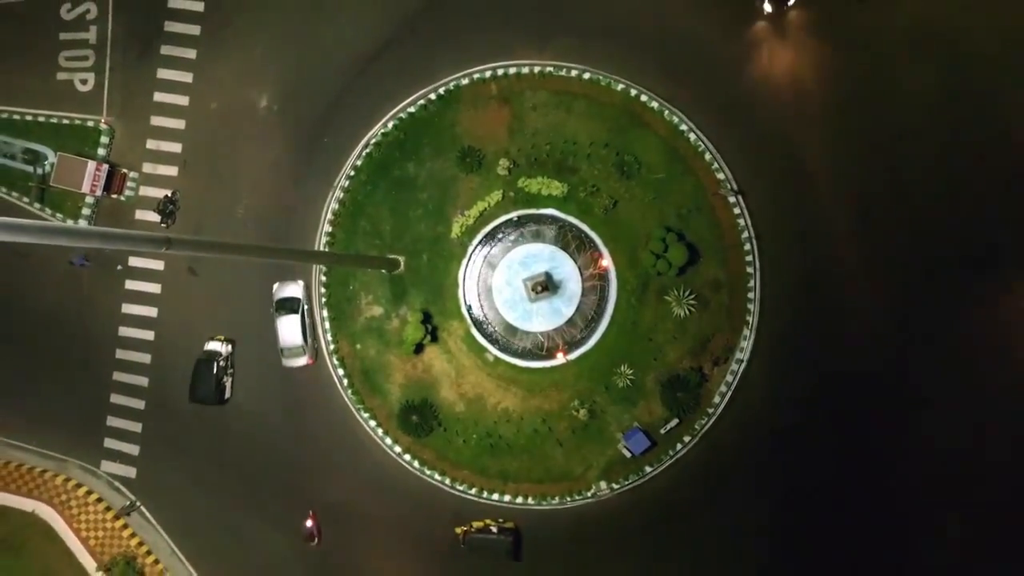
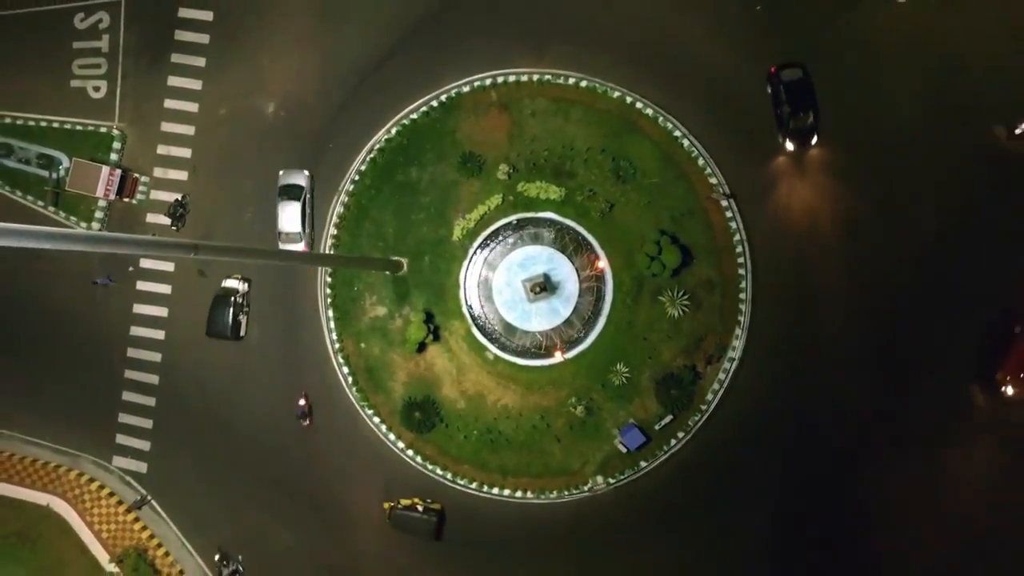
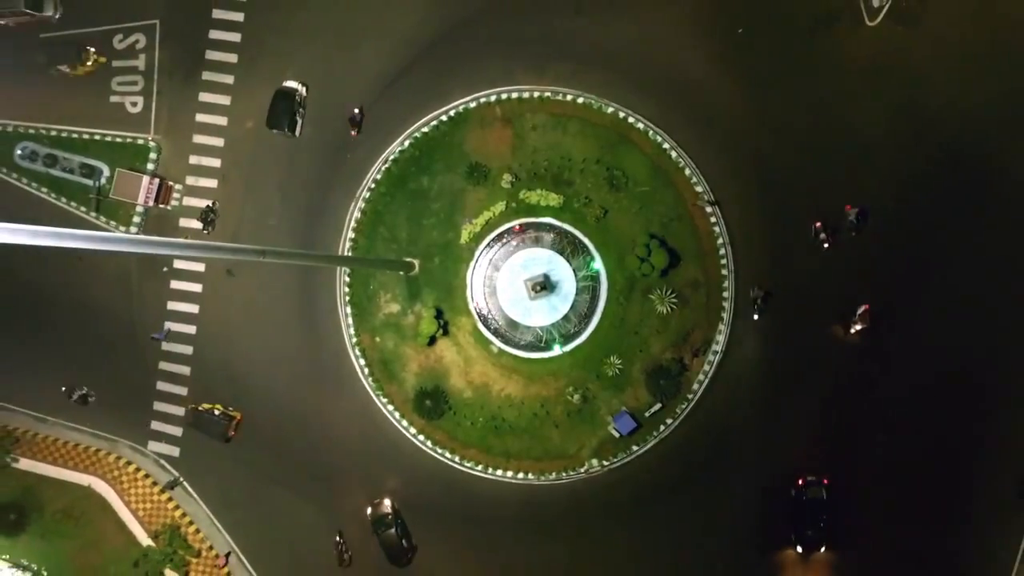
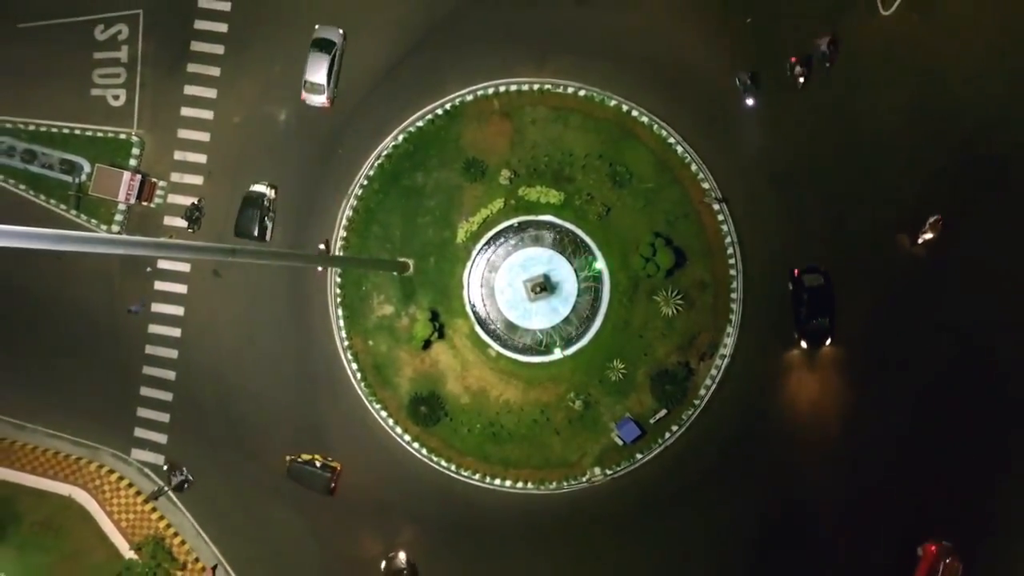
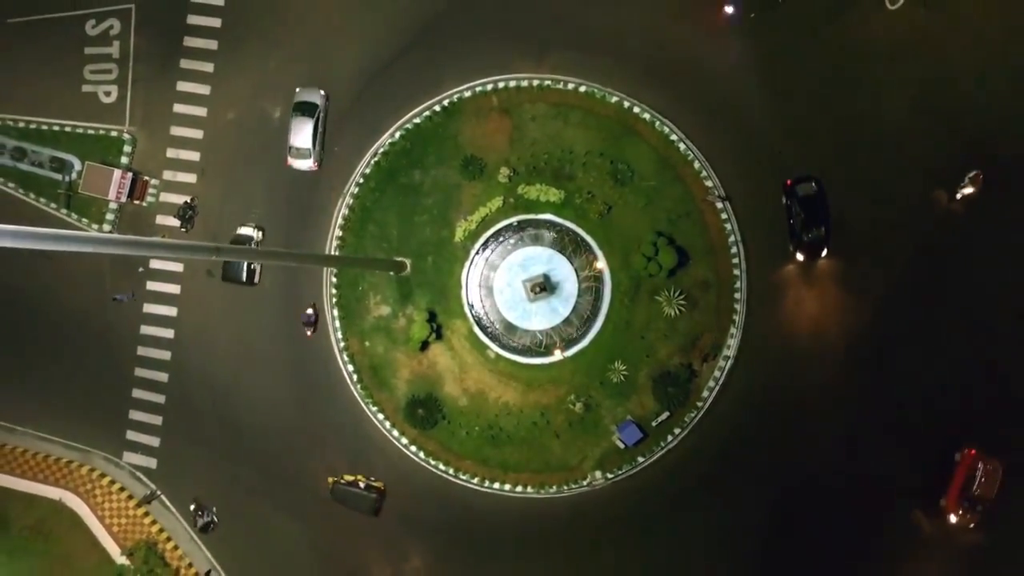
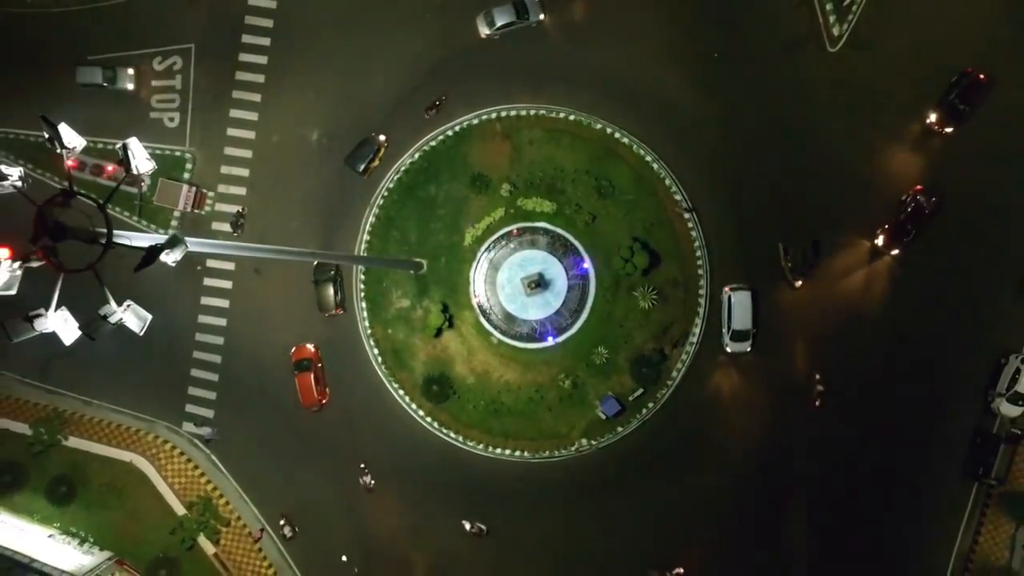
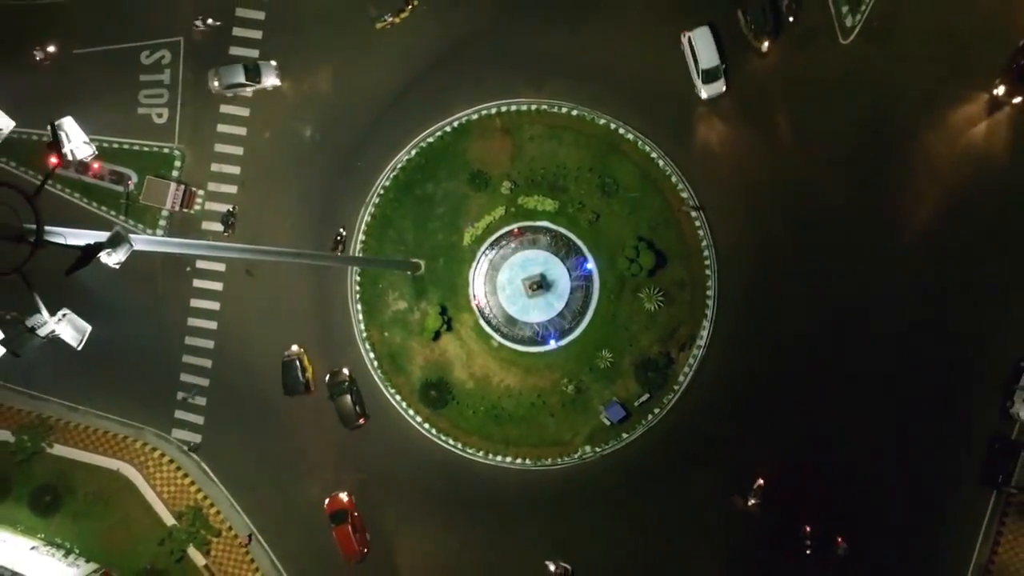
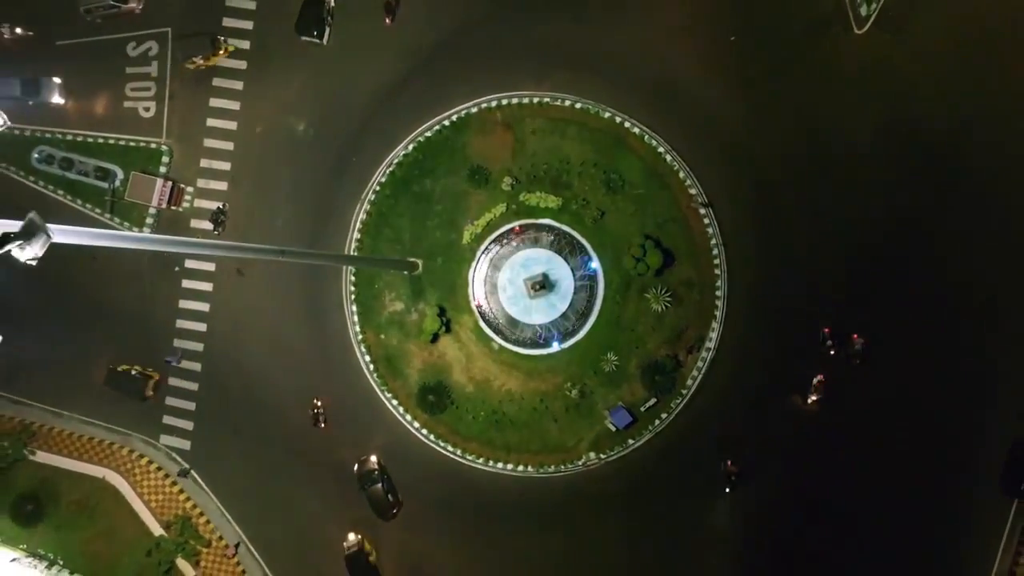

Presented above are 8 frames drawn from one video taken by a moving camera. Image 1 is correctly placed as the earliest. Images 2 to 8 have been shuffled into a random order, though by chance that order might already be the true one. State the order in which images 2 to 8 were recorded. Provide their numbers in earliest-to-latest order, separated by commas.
2, 5, 4, 3, 8, 7, 6
